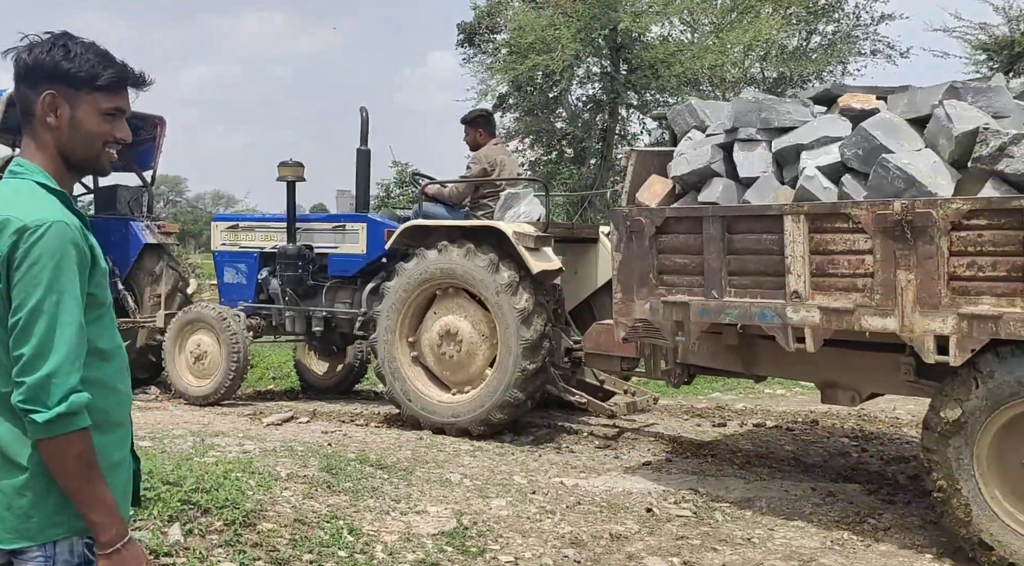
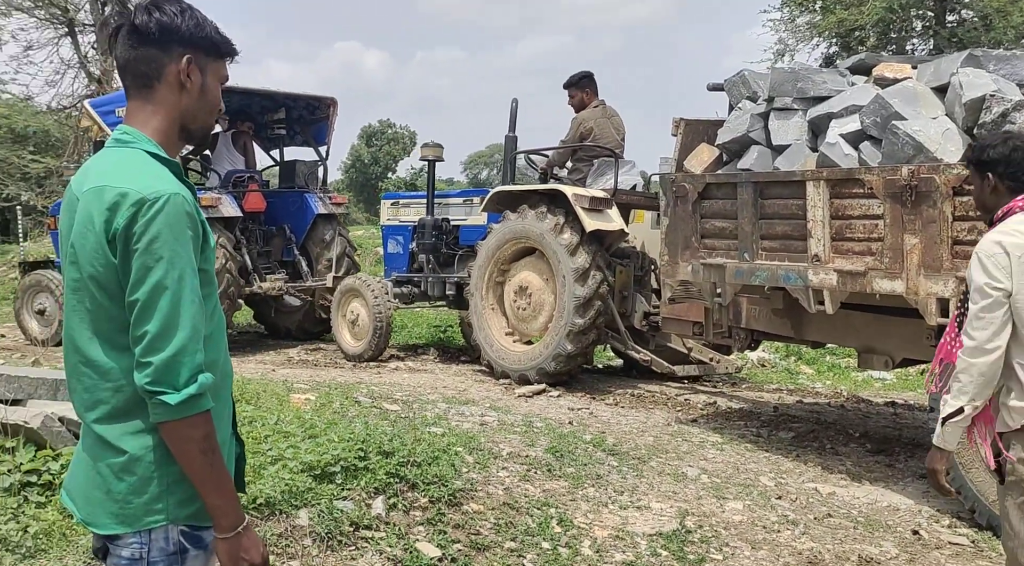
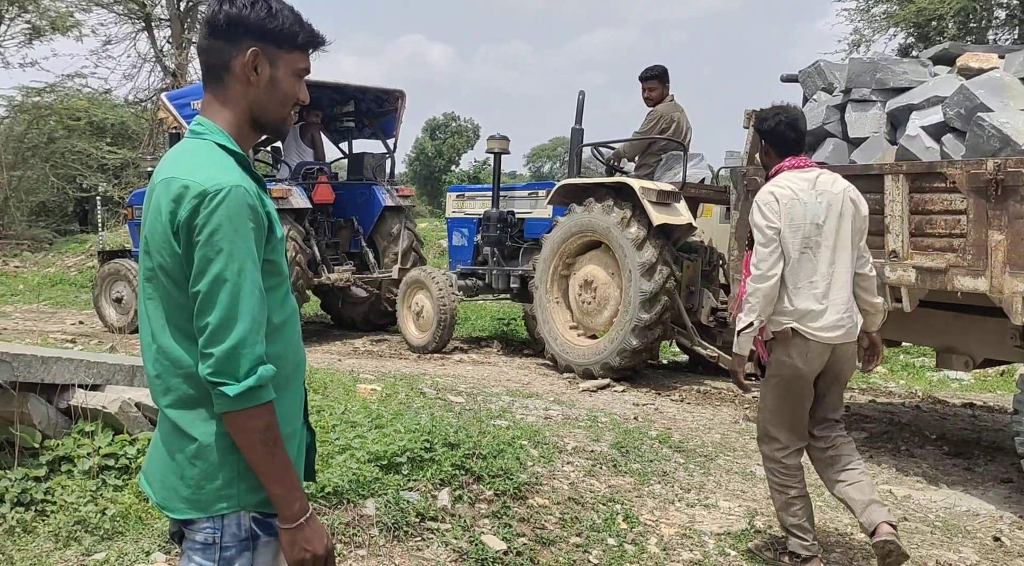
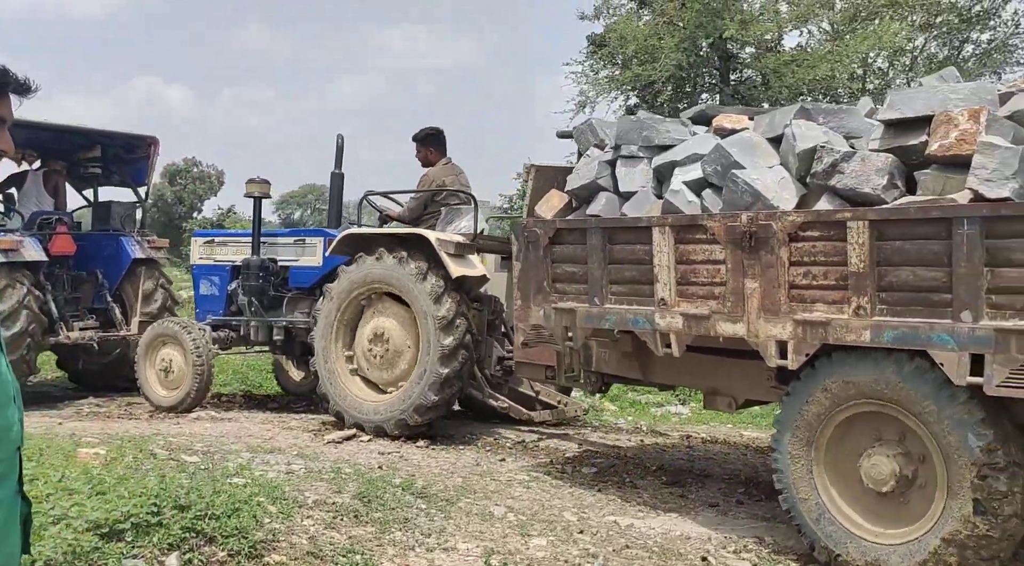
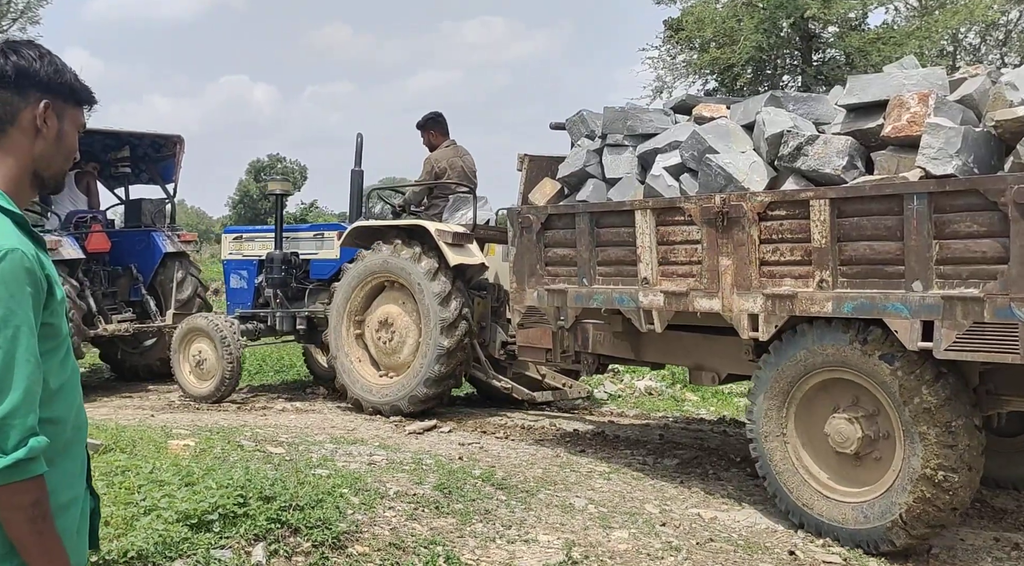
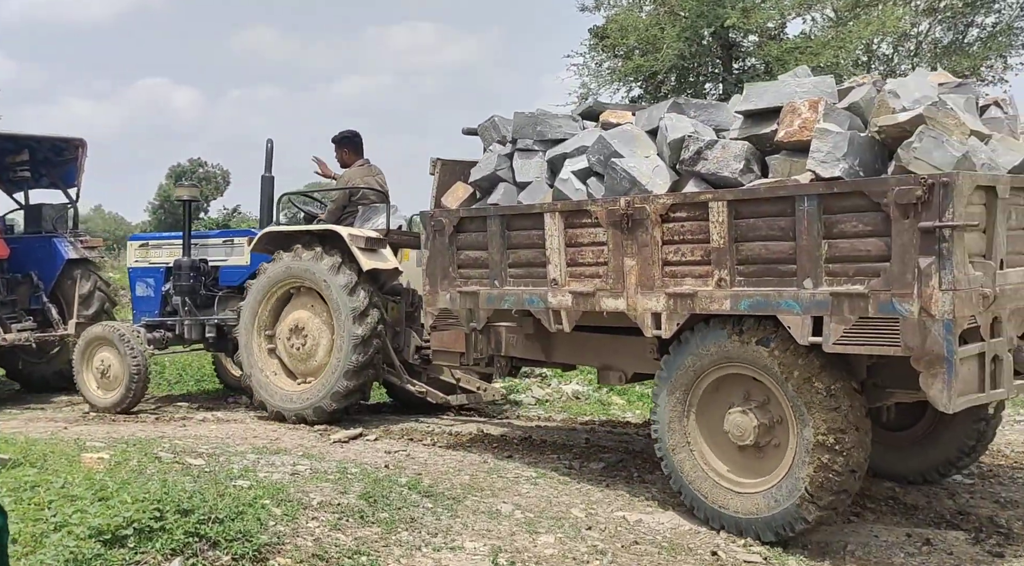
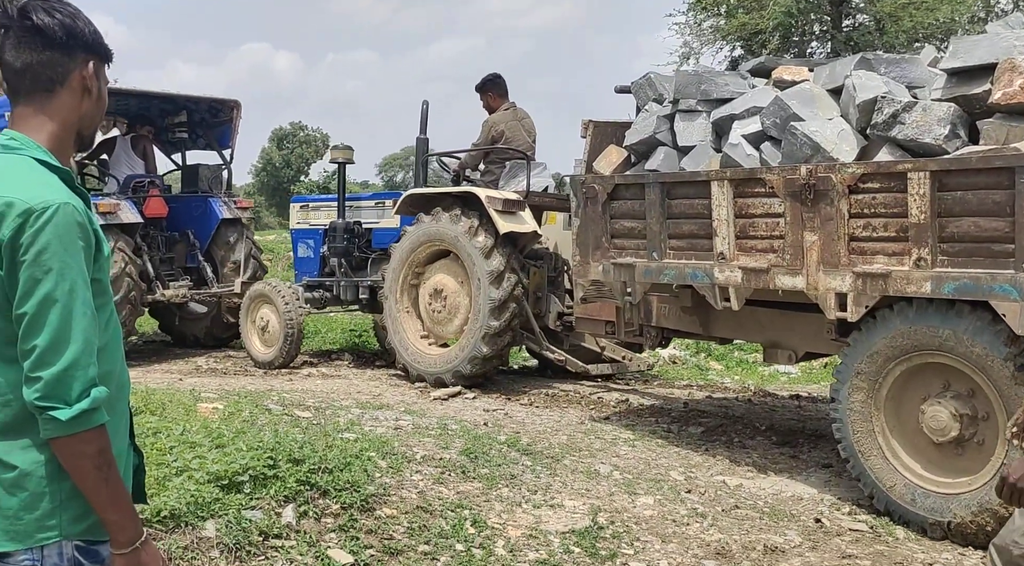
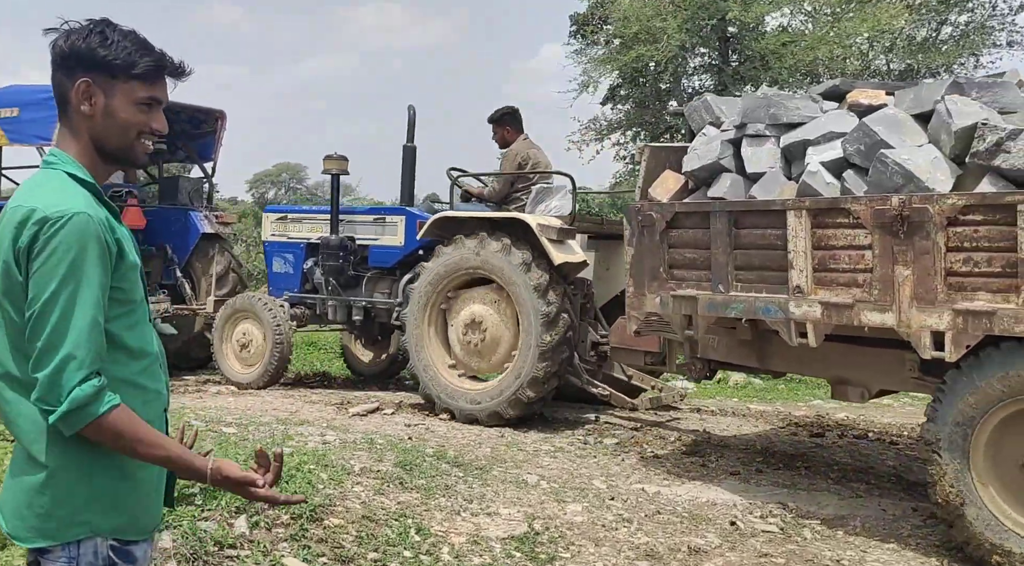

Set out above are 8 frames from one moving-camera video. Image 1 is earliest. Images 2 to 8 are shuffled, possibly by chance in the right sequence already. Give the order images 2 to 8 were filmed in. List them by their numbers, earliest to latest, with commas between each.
8, 4, 6, 5, 7, 2, 3
